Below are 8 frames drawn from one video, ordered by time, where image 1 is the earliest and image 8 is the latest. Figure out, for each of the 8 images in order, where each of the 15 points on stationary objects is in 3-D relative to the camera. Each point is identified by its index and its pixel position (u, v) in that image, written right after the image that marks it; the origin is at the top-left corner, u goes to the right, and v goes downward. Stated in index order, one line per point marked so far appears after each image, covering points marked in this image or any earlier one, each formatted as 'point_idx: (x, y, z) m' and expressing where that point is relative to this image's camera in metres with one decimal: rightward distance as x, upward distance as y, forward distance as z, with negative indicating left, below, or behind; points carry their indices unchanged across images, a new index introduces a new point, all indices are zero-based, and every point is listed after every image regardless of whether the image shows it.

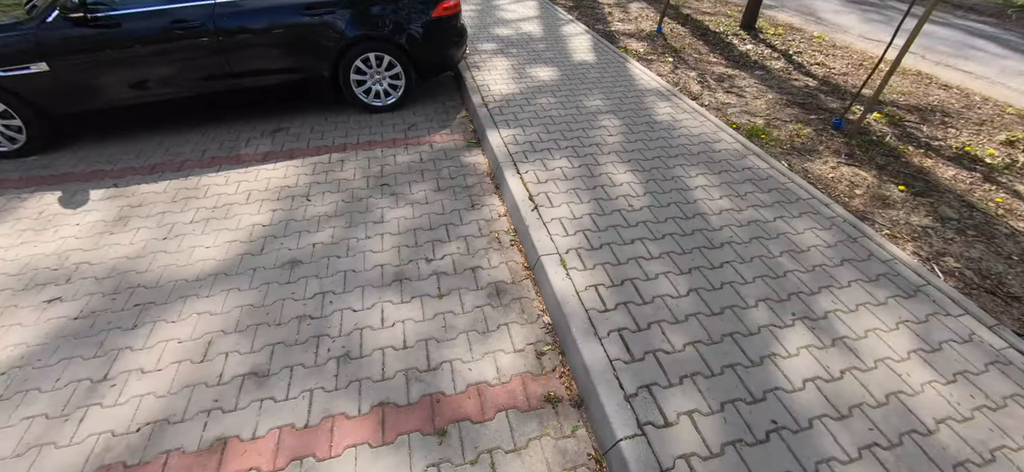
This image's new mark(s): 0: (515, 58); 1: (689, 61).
0: (0.0, +2.3, +5.4) m
1: (+2.5, +2.5, +5.8) m
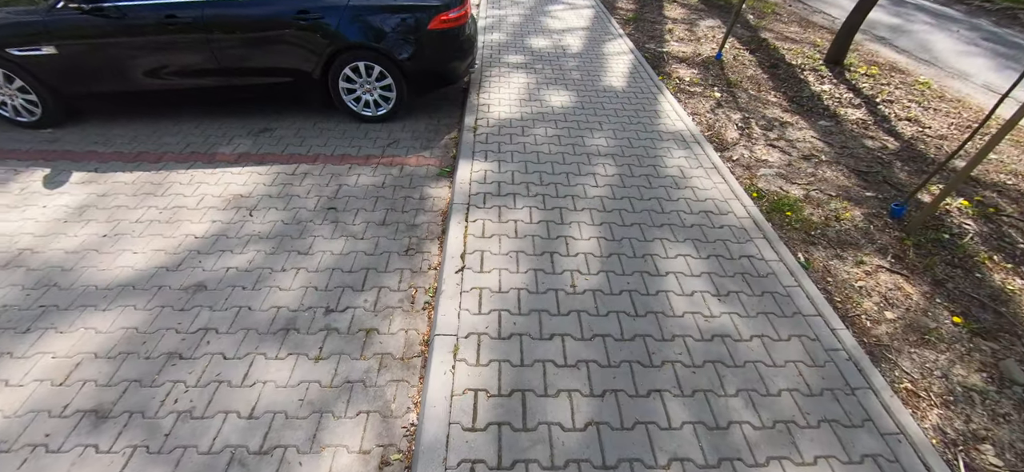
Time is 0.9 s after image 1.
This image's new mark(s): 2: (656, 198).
0: (+0.3, +1.9, +5.0) m
1: (+2.8, +1.7, +5.0) m
2: (+1.1, +0.3, +3.3) m
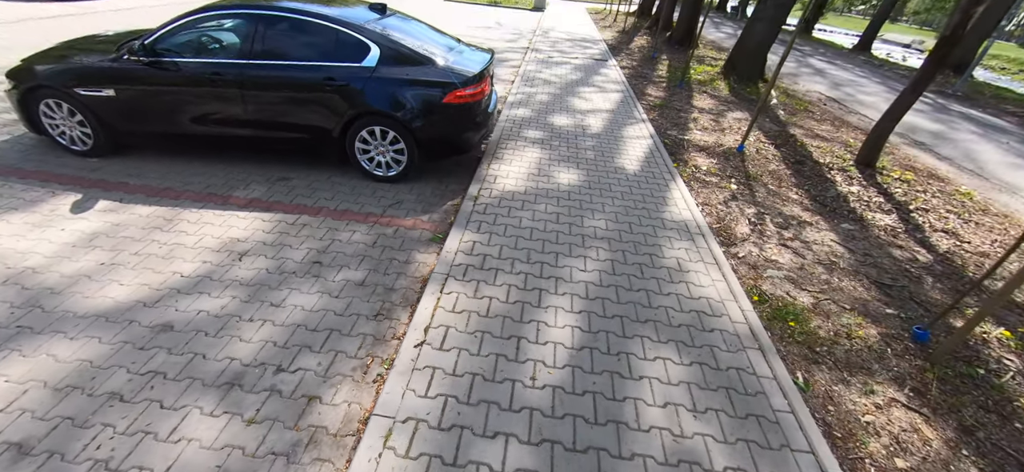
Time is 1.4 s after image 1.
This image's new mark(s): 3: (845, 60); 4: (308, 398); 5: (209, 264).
0: (+0.4, +1.0, +5.1) m
1: (+2.9, +0.5, +4.9) m
2: (+1.0, -0.4, +3.1) m
3: (+13.1, +6.9, +16.2) m
4: (-1.1, -0.9, +2.3) m
5: (-2.3, -0.2, +3.2) m
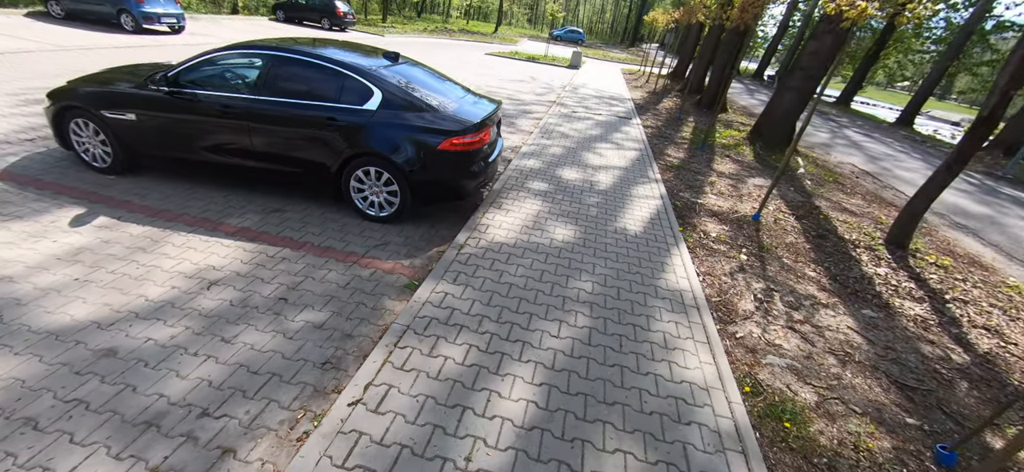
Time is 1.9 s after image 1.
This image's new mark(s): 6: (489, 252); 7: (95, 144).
0: (+0.4, +0.4, +4.9) m
1: (+2.8, -0.3, +4.5) m
2: (+0.7, -0.9, +2.8) m
3: (+14.2, +3.9, +15.7) m
4: (-1.5, -1.1, +2.1) m
5: (-2.6, -0.4, +3.2) m
6: (-0.2, -0.1, +3.8) m
7: (-4.5, +1.0, +4.5) m
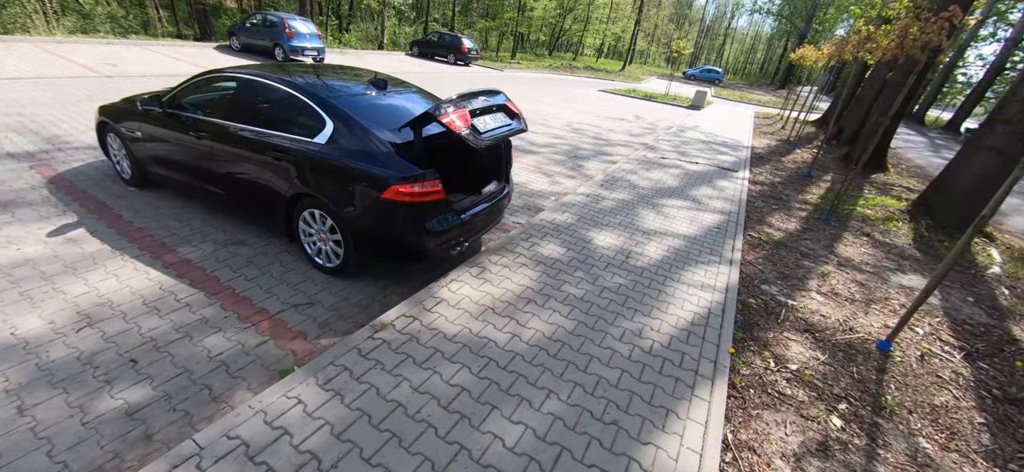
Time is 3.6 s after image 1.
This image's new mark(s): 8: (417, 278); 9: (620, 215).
0: (+0.3, -0.4, +3.7) m
1: (+2.4, -1.4, +2.6) m
2: (-0.2, -1.4, +1.5) m
3: (+16.8, +0.3, +10.5) m
4: (-2.5, -1.3, +1.5) m
5: (-3.1, -0.6, +2.8) m
6: (-0.7, -0.7, +2.8) m
7: (-4.5, +0.9, +4.7) m
8: (-0.8, -0.4, +3.7) m
9: (+1.4, +0.3, +5.3) m
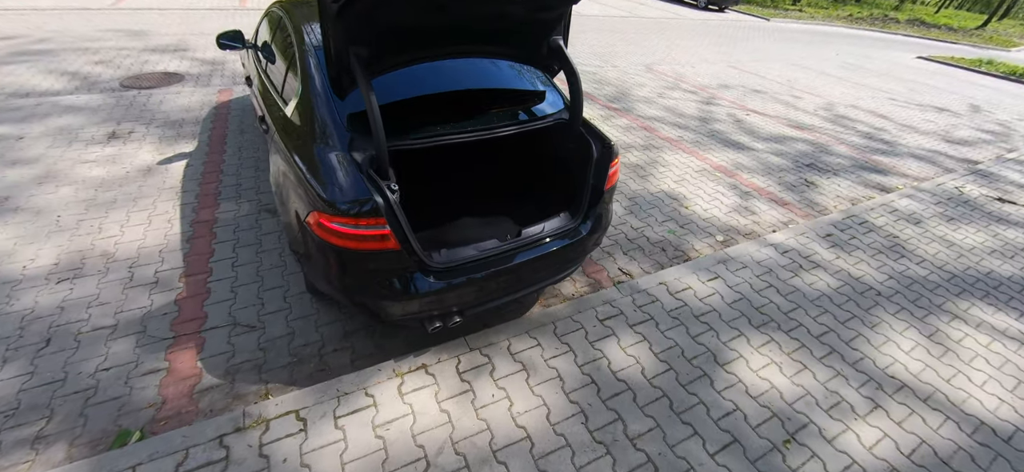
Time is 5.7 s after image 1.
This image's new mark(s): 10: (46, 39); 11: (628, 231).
0: (+0.3, -0.9, +2.0) m
1: (+1.3, -2.5, +0.2) m
2: (-1.4, -1.9, +0.4) m
3: (+17.7, -4.6, +0.4) m
4: (-3.3, -1.1, +1.4) m
5: (-3.1, -0.2, +2.8) m
6: (-1.0, -1.0, +1.7) m
7: (-3.0, +1.7, +4.8) m
8: (-0.6, -0.6, +2.5) m
9: (+2.2, -0.5, +2.8) m
10: (-7.4, +3.1, +6.6) m
11: (+1.0, 0.0, +3.4) m
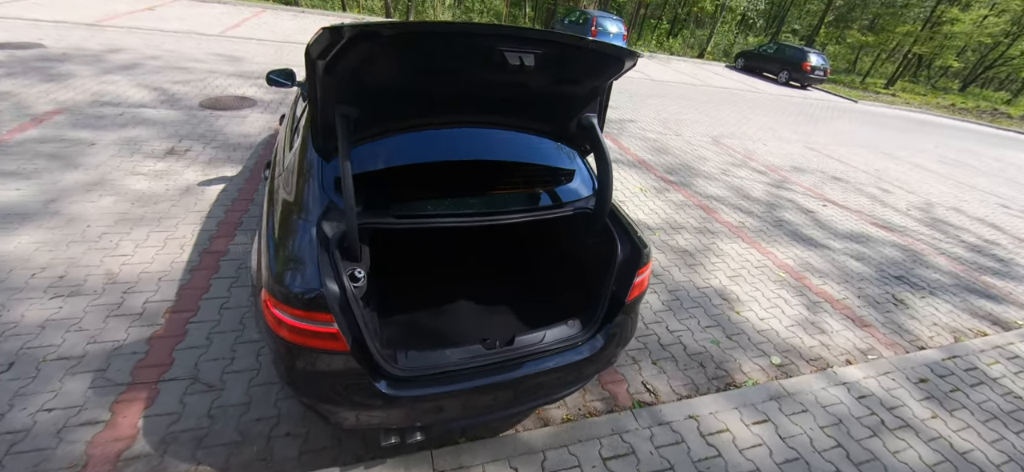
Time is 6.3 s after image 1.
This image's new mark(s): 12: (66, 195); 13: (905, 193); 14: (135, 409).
0: (+0.1, -1.4, +1.5) m
1: (+0.7, -2.8, -0.5) m
2: (-1.9, -1.9, 0.0) m
3: (+16.4, -7.3, -2.6) m
4: (-3.6, -1.0, +1.3) m
5: (-3.0, -0.3, +2.7) m
6: (-1.2, -1.2, +1.3) m
7: (-2.4, +1.3, +4.9) m
8: (-0.7, -1.0, +2.1) m
9: (+2.1, -1.4, +2.1) m
10: (-6.3, +3.2, +7.3) m
11: (+1.1, -0.7, +2.9) m
12: (-3.9, +0.4, +3.6) m
13: (+6.8, +0.7, +7.2) m
14: (-1.9, -0.9, +2.0) m
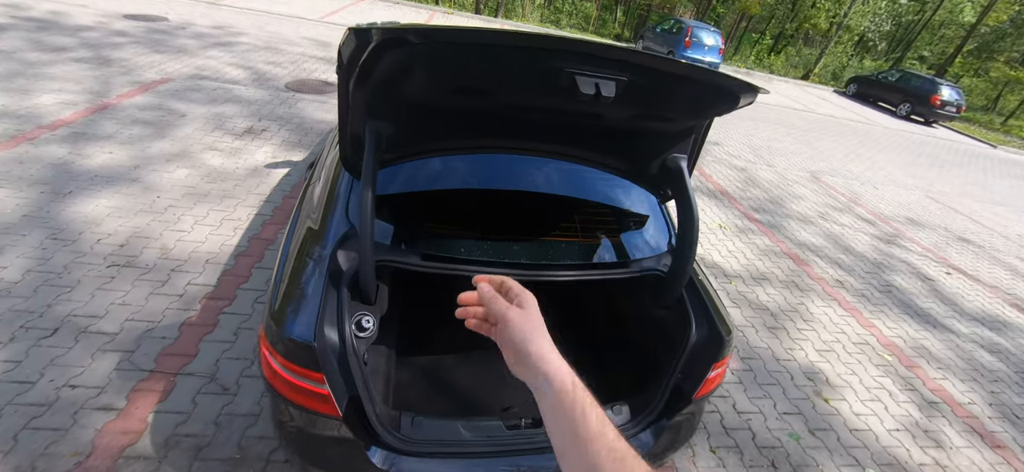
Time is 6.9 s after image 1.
0: (0.0, -1.6, +1.1) m
1: (+0.1, -3.1, -0.9) m
2: (-2.2, -1.8, 0.0) m
3: (+14.7, -9.6, -5.2) m
4: (-3.5, -0.7, +1.5) m
5: (-2.7, -0.1, +2.8) m
6: (-1.3, -1.2, +1.2) m
7: (-1.6, +1.4, +4.9) m
8: (-0.6, -1.1, +1.9) m
9: (+2.1, -1.8, +1.5) m
10: (-4.8, +3.8, +7.8) m
11: (+1.3, -1.0, +2.4) m
12: (-3.3, +0.7, +3.8) m
13: (+7.7, -0.5, +5.8) m
14: (-1.7, -0.8, +2.0) m
